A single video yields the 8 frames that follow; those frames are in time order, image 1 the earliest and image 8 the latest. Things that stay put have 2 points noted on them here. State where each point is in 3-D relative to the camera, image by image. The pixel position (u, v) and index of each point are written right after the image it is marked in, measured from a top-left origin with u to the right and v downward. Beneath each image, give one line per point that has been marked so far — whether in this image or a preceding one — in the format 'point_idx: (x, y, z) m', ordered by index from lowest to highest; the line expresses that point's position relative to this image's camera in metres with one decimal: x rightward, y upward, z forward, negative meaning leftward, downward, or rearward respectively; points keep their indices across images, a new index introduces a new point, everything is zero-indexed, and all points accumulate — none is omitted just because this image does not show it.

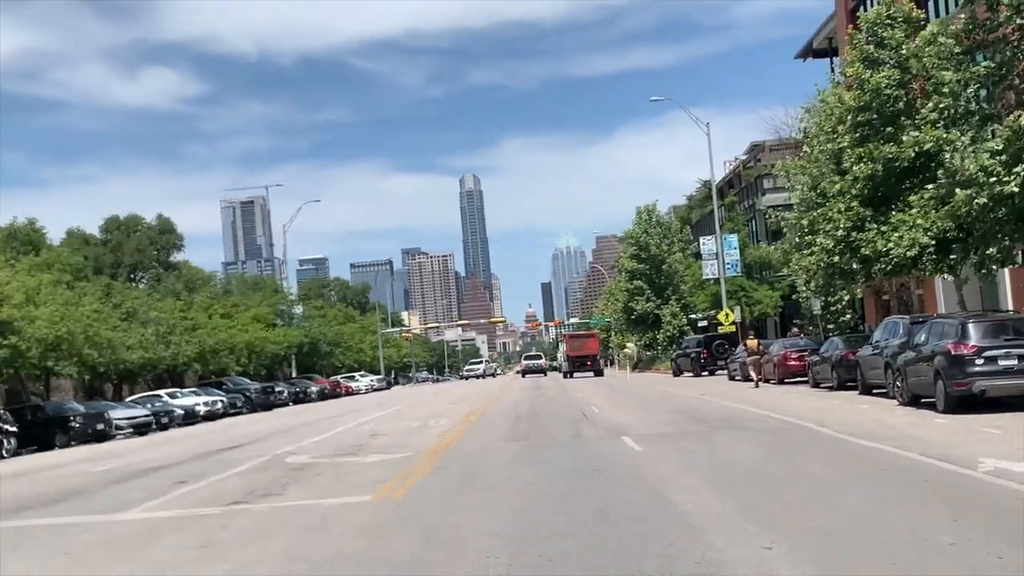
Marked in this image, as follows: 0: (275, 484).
0: (-2.8, -2.3, +14.7) m
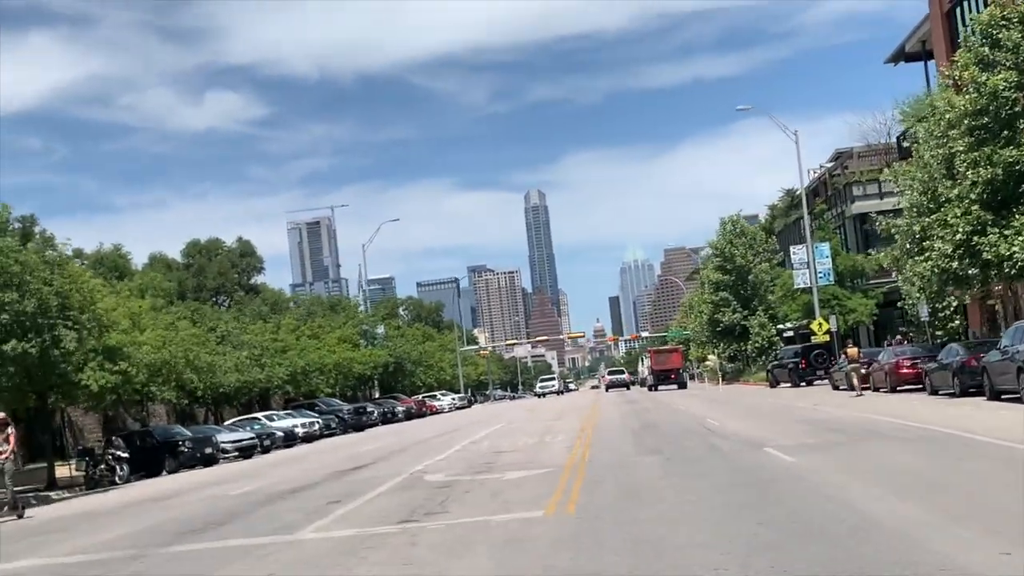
0: (-0.9, -2.5, +14.6) m
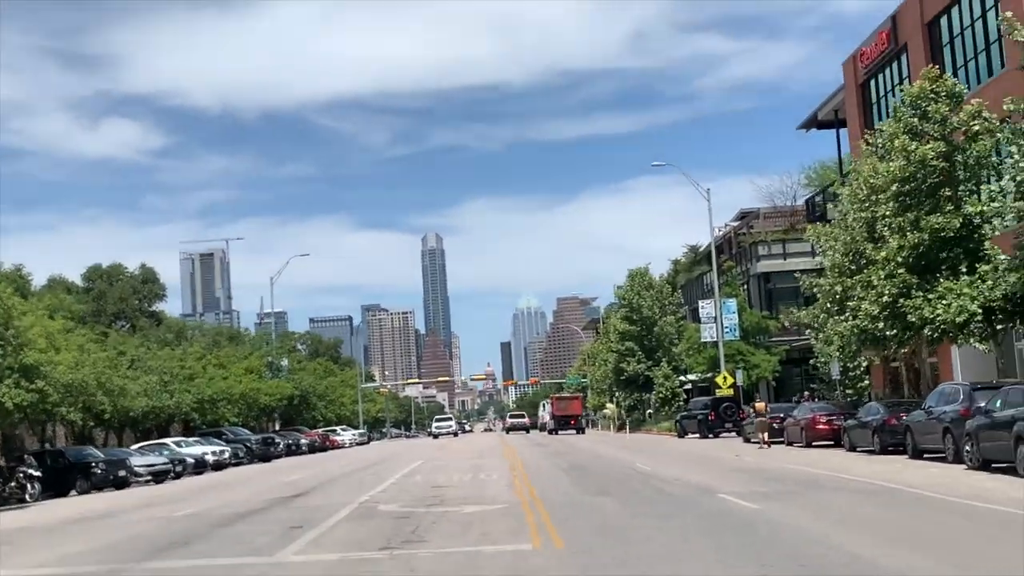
0: (-1.3, -2.9, +14.5) m
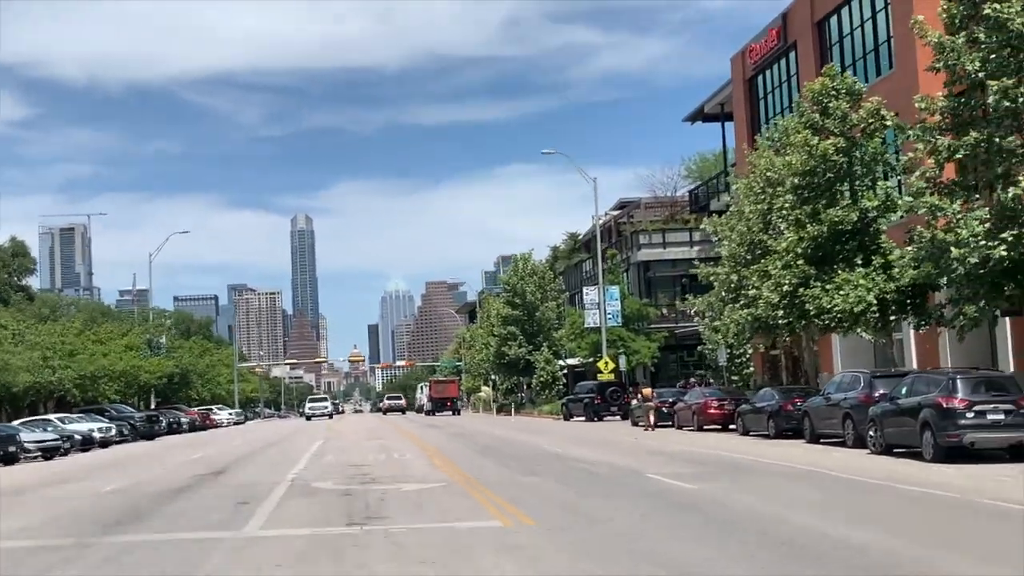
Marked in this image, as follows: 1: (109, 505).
0: (-1.8, -2.6, +14.6) m
1: (-5.2, -2.8, +16.2) m
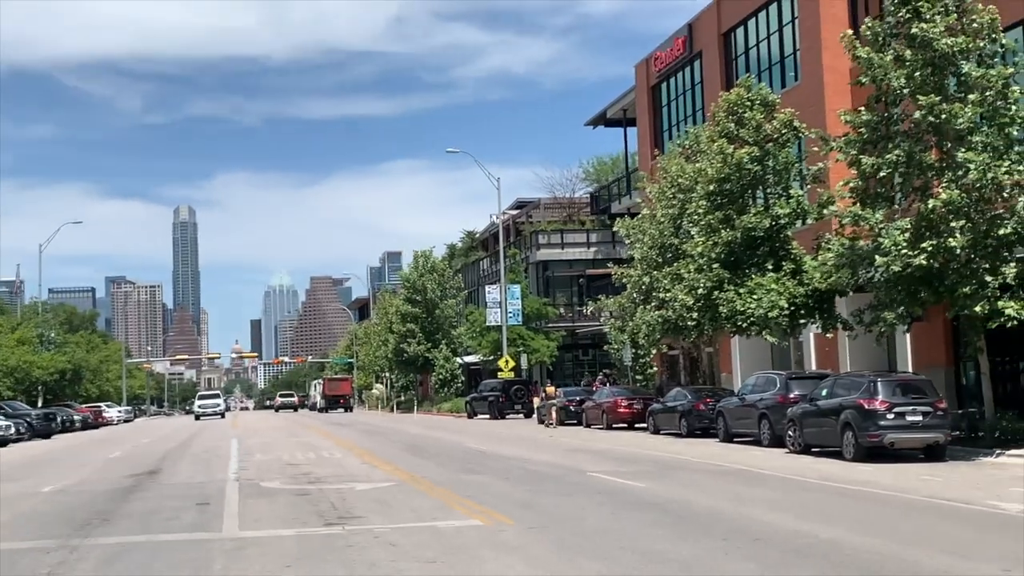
0: (-2.3, -2.6, +14.8) m
1: (-5.8, -2.8, +16.1) m
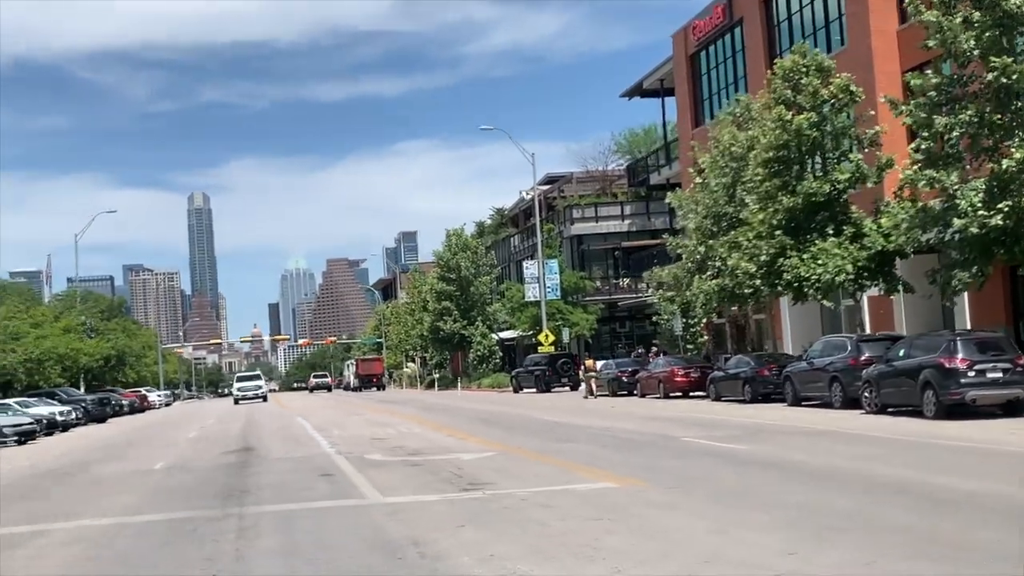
0: (-0.8, -2.3, +15.3) m
1: (-4.3, -2.6, +16.5) m
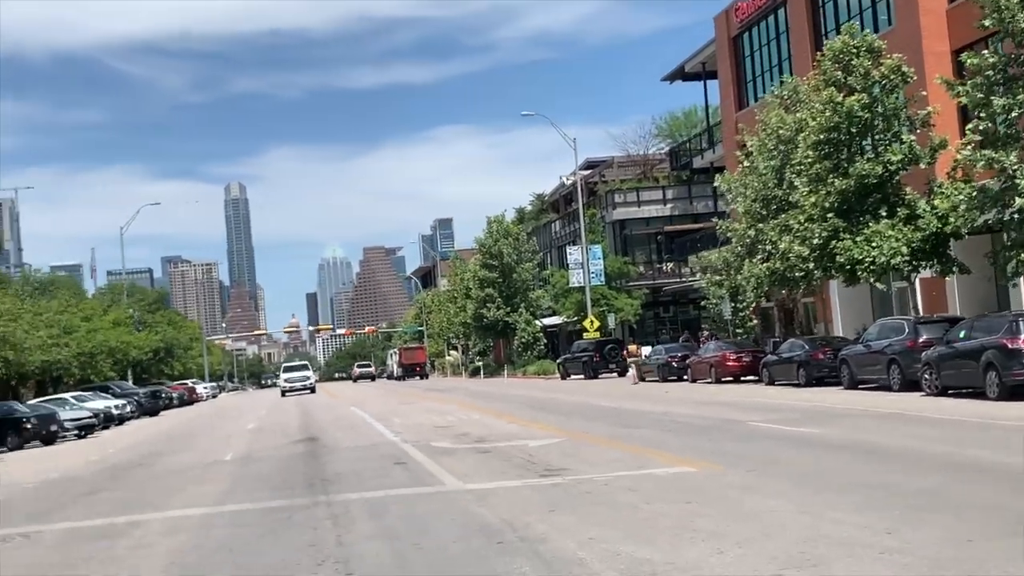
0: (+0.1, -2.2, +15.4) m
1: (-3.4, -2.4, +16.8) m
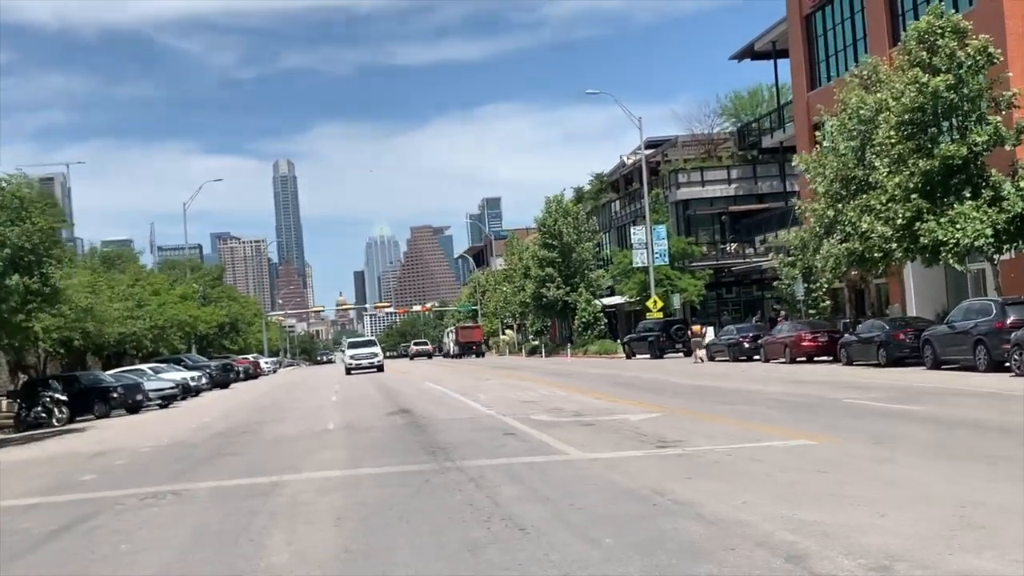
0: (+1.5, -1.8, +15.7) m
1: (-1.9, -2.1, +17.2) m
